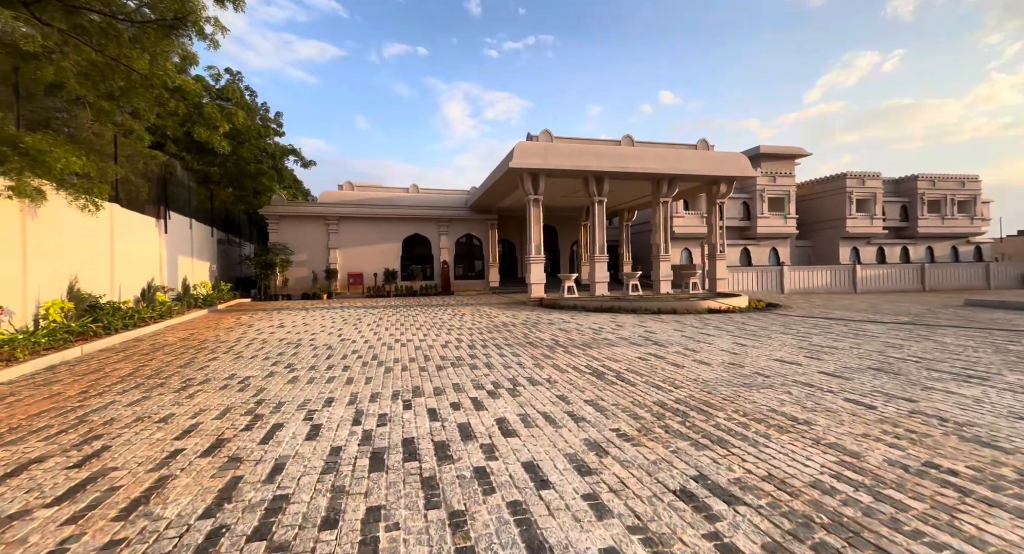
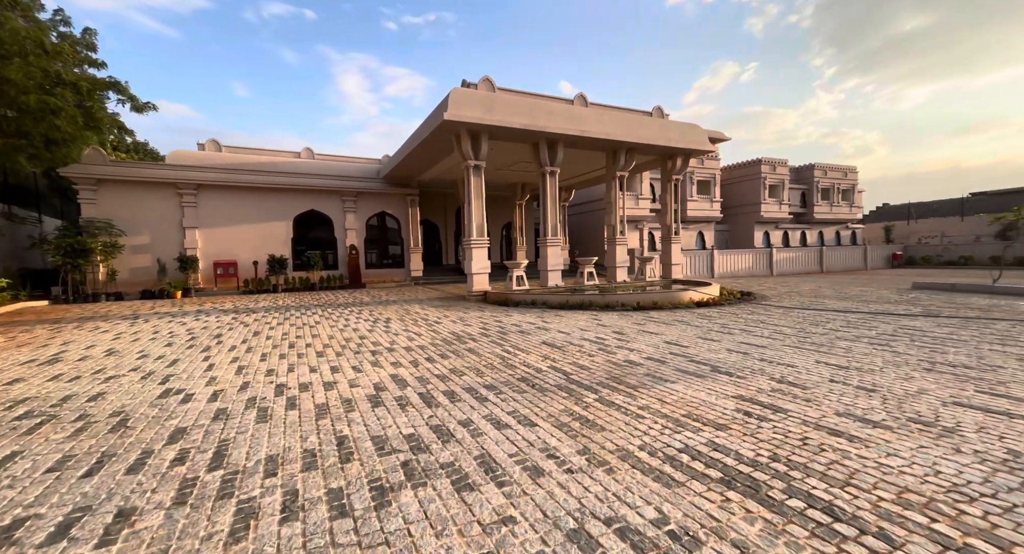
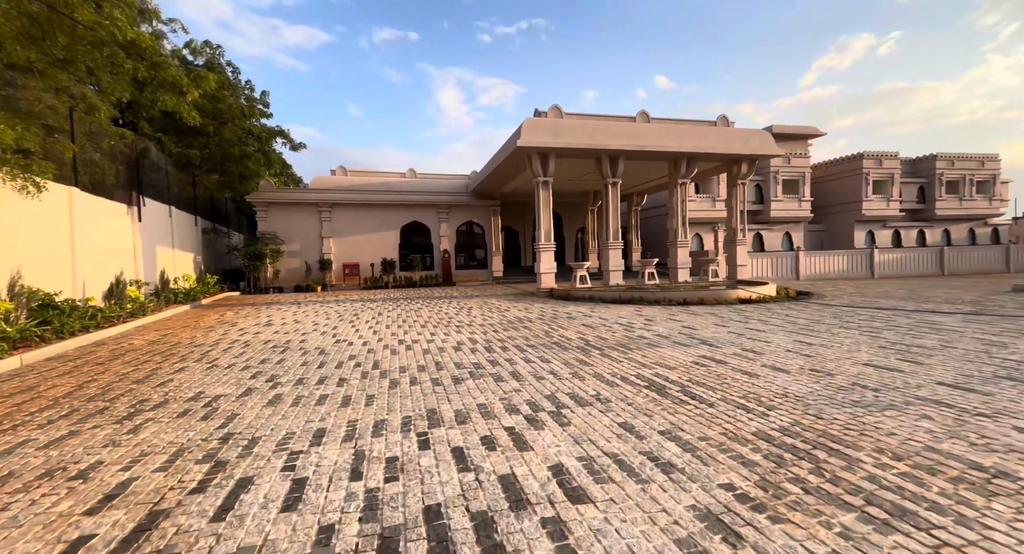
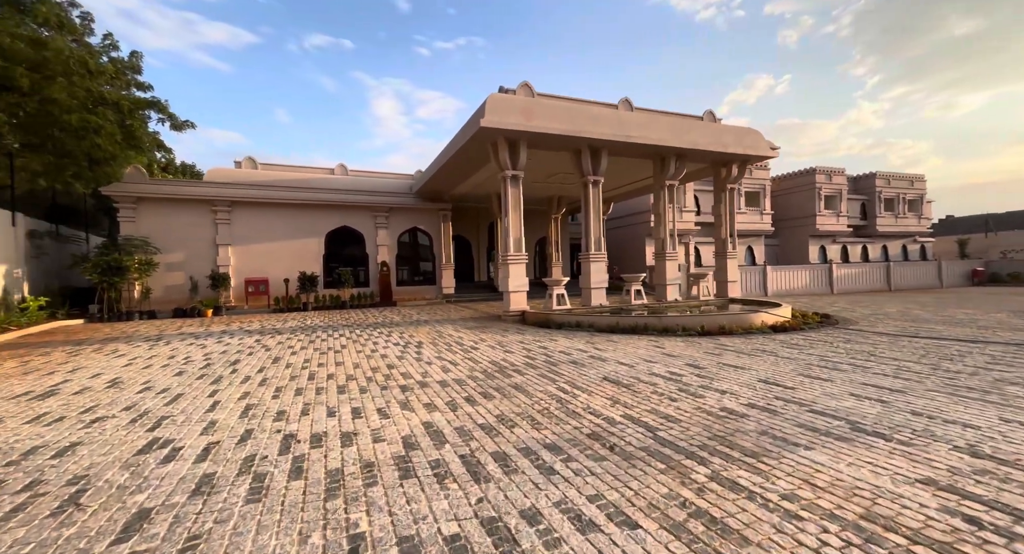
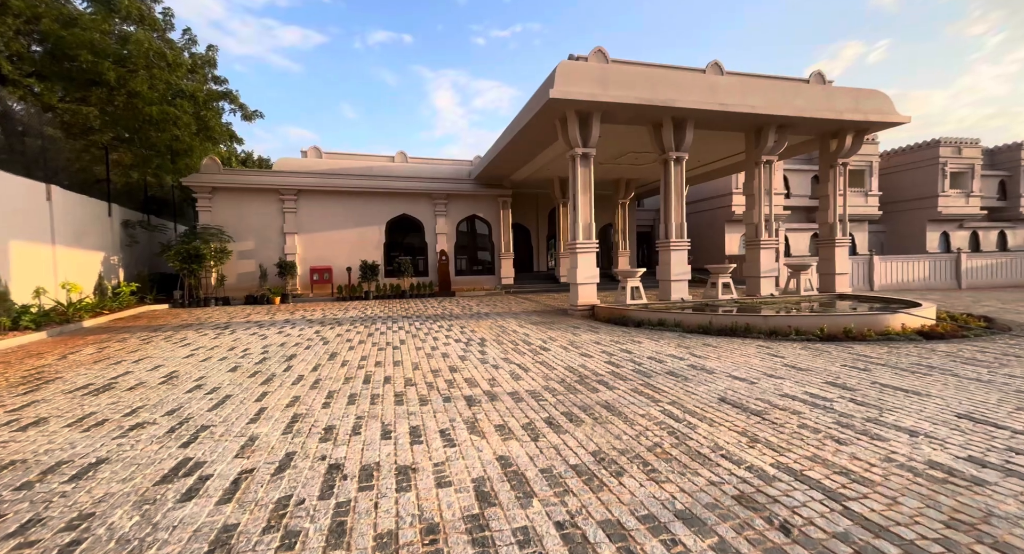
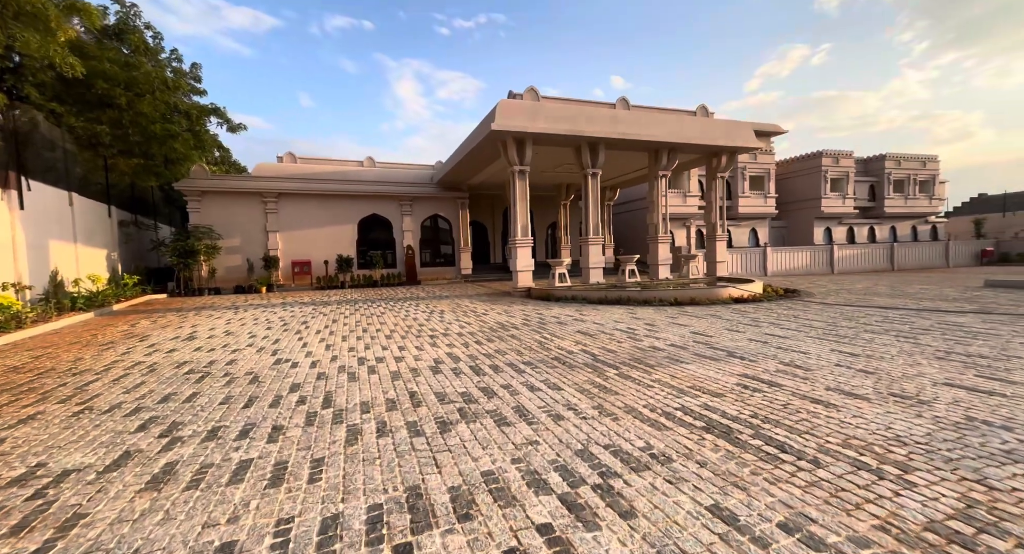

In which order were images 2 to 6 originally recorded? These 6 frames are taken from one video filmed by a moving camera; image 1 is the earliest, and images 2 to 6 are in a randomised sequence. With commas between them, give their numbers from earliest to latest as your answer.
3, 6, 2, 4, 5
